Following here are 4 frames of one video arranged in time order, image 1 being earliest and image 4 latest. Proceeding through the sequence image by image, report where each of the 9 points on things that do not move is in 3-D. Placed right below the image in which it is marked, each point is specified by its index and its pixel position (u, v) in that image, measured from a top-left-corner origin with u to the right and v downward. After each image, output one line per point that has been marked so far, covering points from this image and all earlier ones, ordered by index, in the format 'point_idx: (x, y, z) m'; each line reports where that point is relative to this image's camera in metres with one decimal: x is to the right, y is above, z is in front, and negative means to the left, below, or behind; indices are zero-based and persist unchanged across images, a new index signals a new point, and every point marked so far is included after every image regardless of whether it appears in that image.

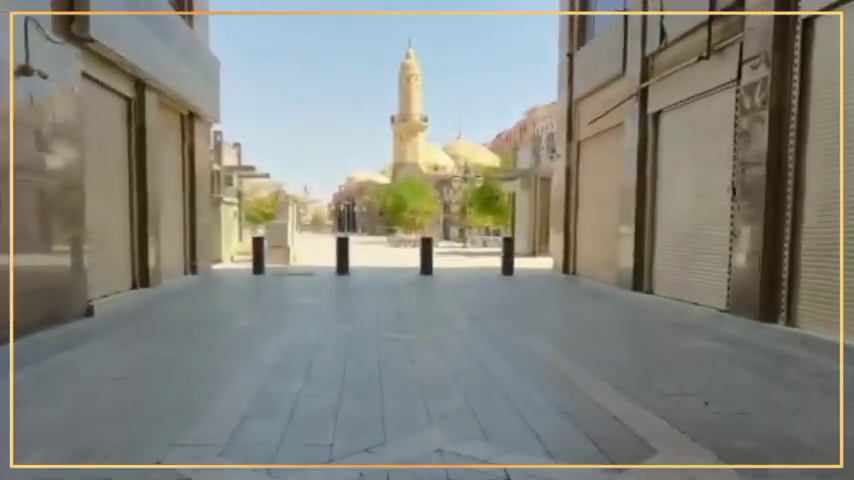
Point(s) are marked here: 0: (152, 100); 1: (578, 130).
0: (-4.7, +2.4, +10.8) m
1: (+3.2, +2.3, +13.5) m
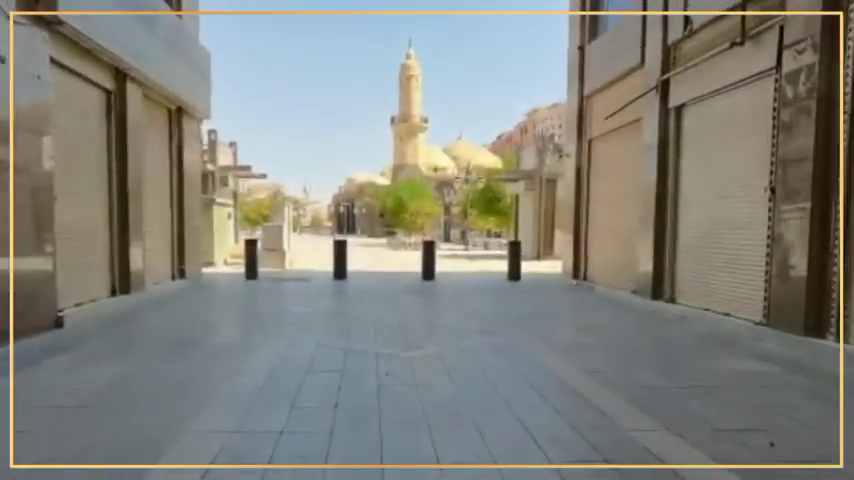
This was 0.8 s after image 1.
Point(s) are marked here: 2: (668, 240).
0: (-4.6, +2.3, +10.1) m
1: (+3.3, +2.3, +12.8) m
2: (+3.6, 0.0, +9.5) m
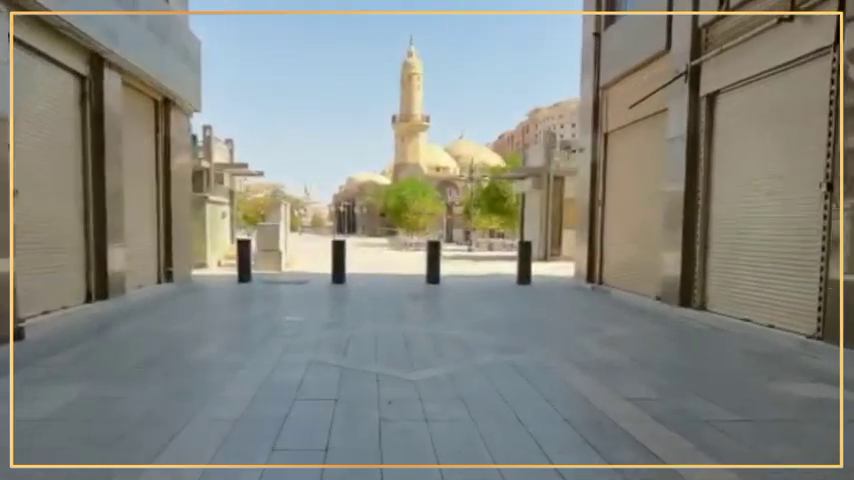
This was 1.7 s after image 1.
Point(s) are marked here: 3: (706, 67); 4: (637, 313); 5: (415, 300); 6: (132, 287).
0: (-4.5, +2.3, +9.3) m
1: (+3.3, +2.2, +11.9) m
2: (+3.7, 0.0, +8.6) m
3: (+3.7, +2.3, +8.4) m
4: (+2.9, -1.0, +8.9) m
5: (-0.2, -1.0, +10.7) m
6: (-4.8, -0.8, +10.3) m
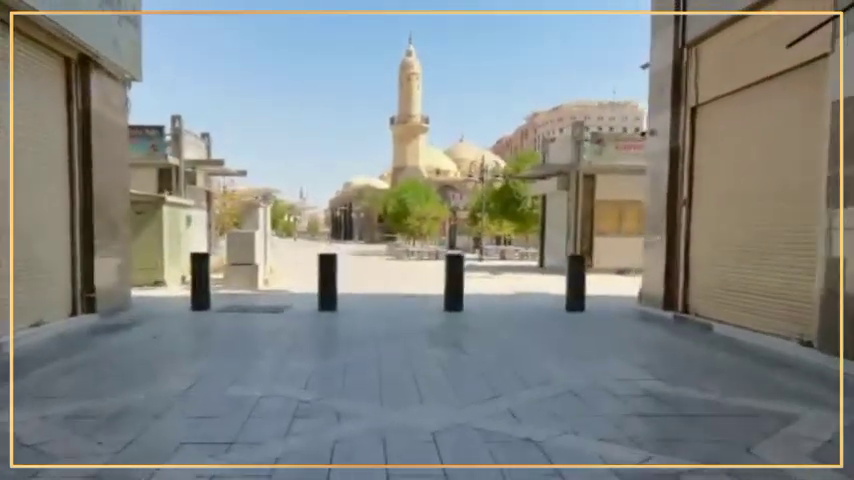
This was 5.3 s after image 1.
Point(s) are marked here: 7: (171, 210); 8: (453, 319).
0: (-4.2, +2.1, +6.0) m
1: (+3.6, +2.1, +8.7) m
2: (+4.0, -0.2, +5.4) m
3: (+4.0, +2.1, +5.2) m
4: (+3.2, -1.2, +5.6) m
5: (+0.1, -1.2, +7.4) m
6: (-4.5, -0.9, +7.0) m
7: (-5.5, +0.6, +13.7) m
8: (+0.4, -1.1, +9.1) m
